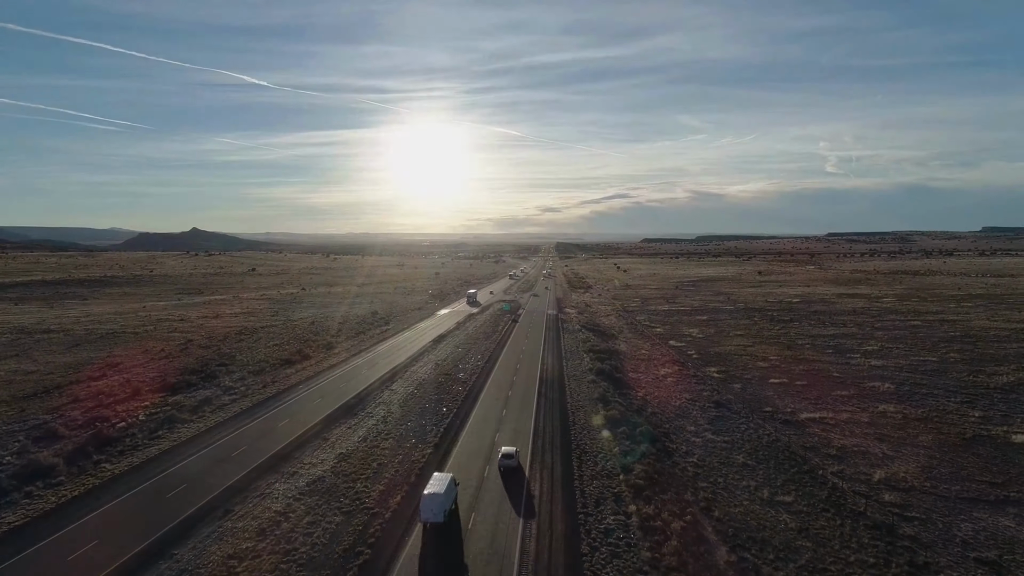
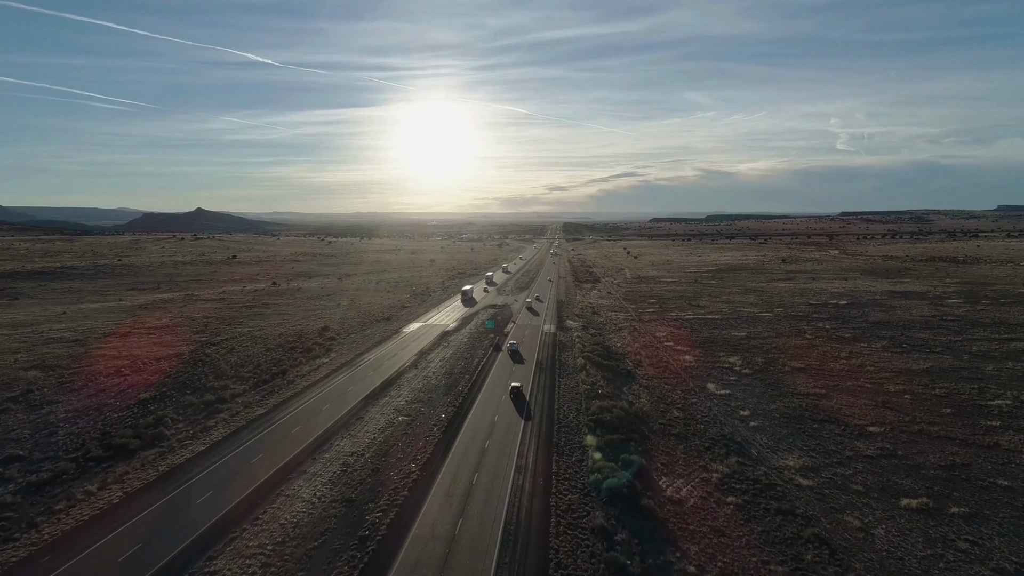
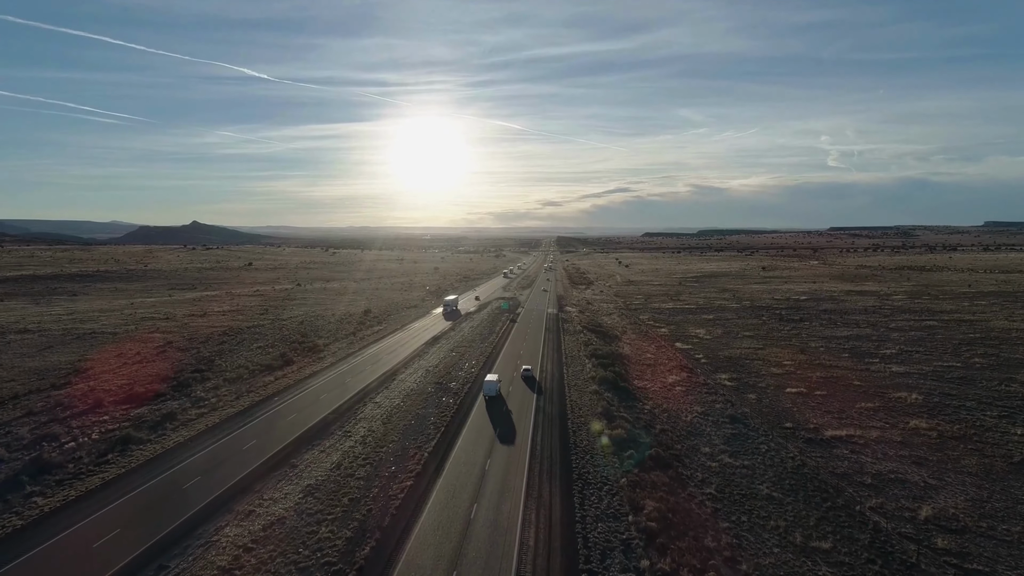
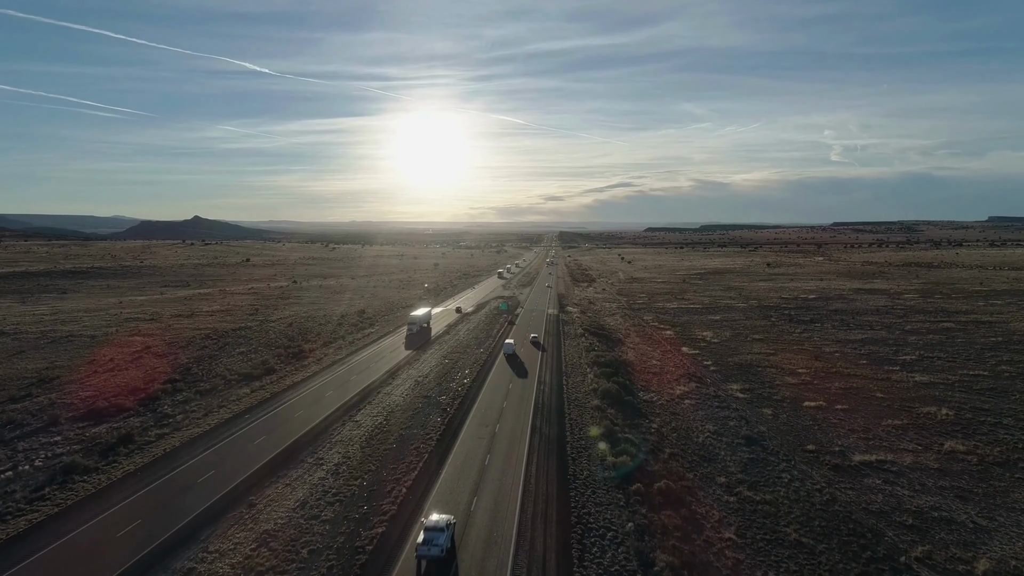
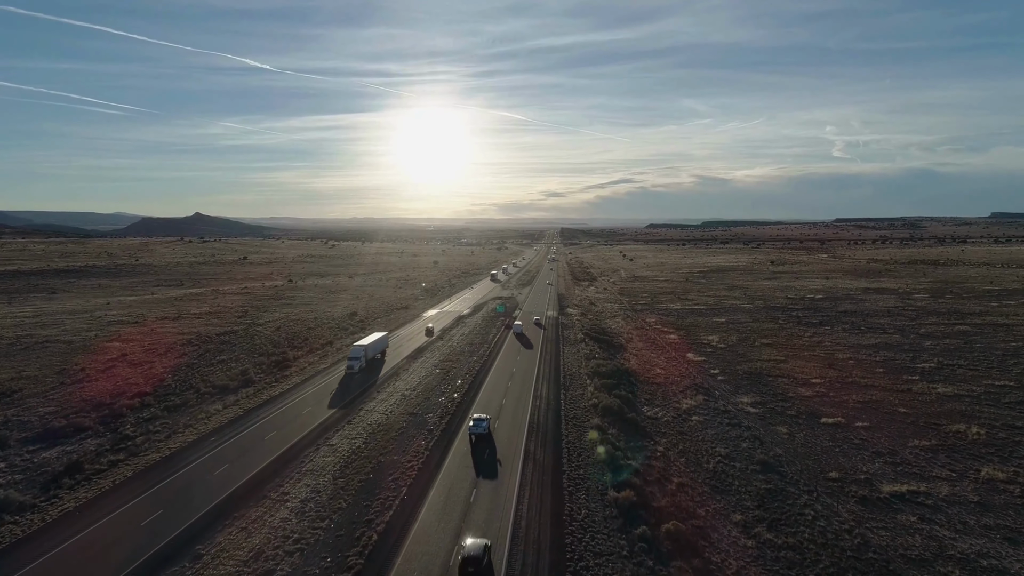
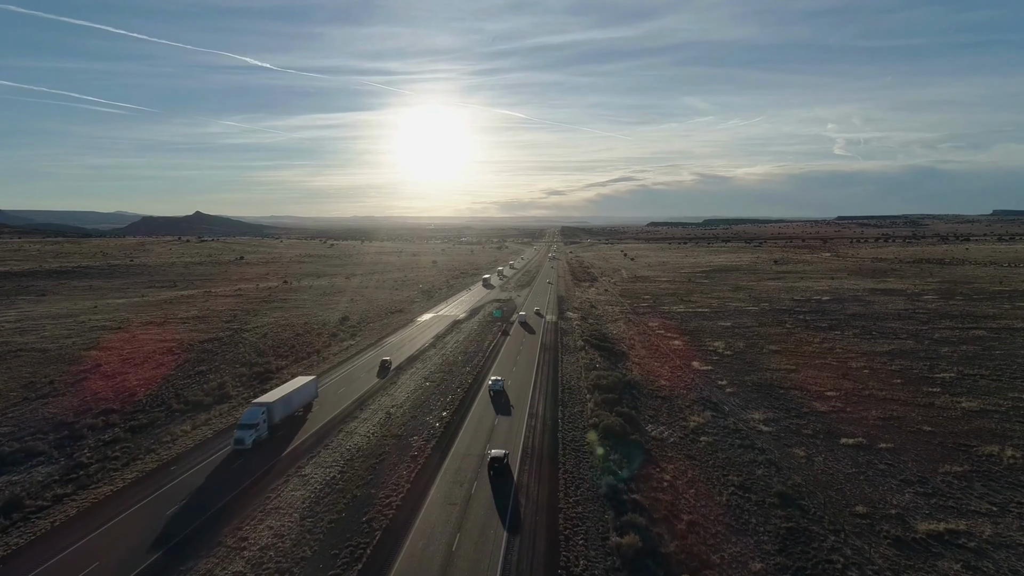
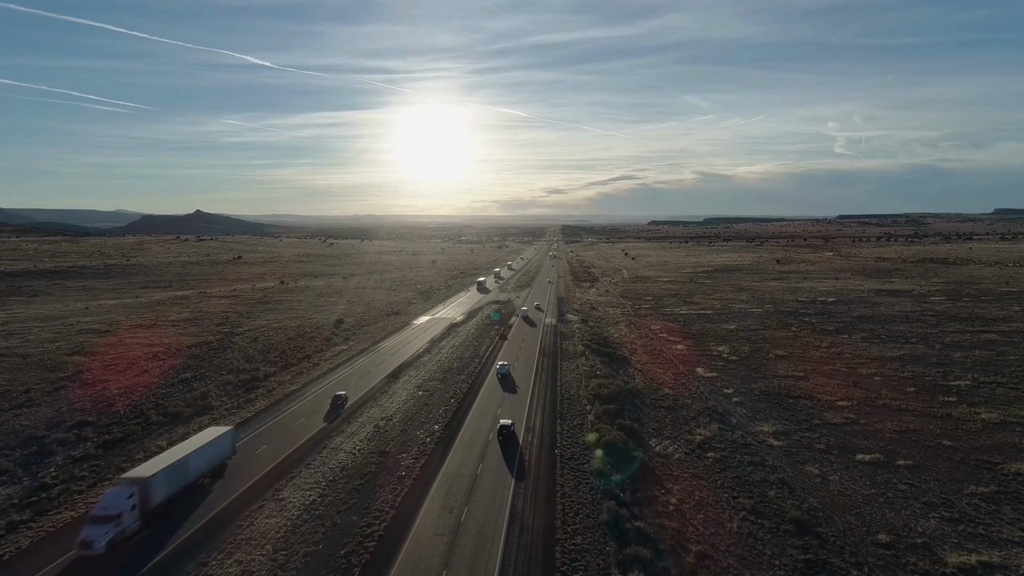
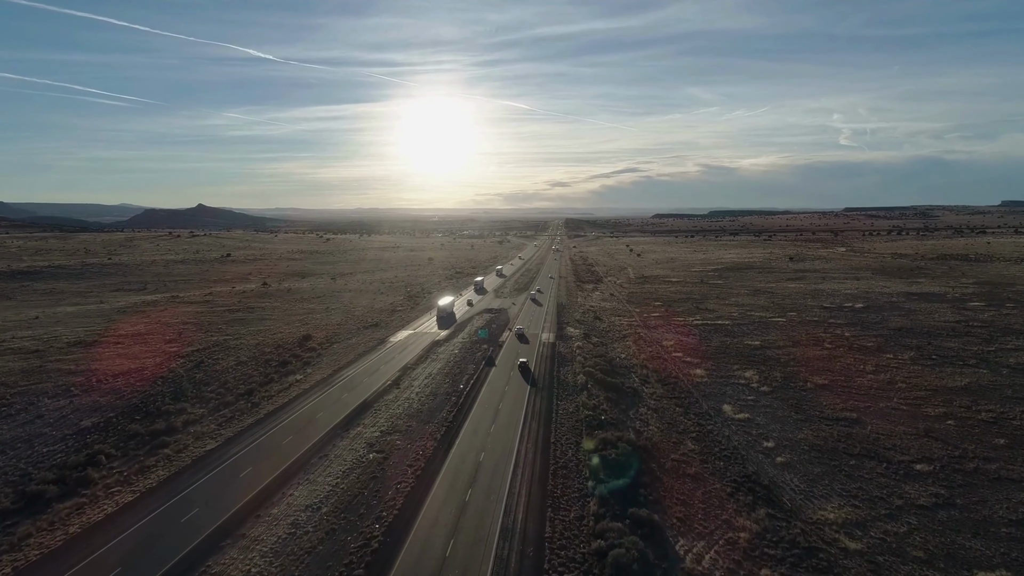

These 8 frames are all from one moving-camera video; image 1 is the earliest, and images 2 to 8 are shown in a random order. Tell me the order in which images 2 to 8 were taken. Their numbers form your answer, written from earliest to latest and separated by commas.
3, 4, 5, 6, 7, 2, 8
